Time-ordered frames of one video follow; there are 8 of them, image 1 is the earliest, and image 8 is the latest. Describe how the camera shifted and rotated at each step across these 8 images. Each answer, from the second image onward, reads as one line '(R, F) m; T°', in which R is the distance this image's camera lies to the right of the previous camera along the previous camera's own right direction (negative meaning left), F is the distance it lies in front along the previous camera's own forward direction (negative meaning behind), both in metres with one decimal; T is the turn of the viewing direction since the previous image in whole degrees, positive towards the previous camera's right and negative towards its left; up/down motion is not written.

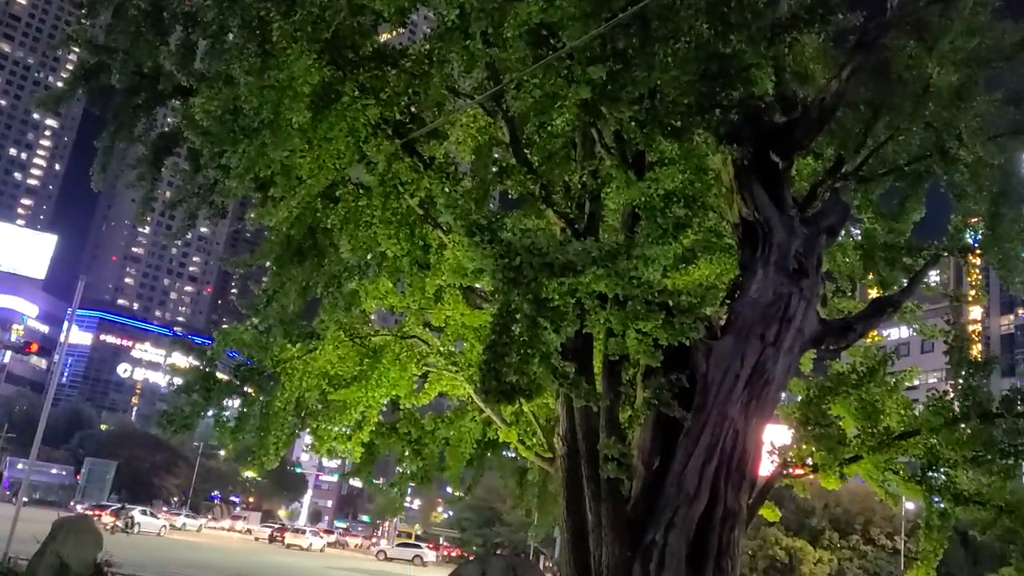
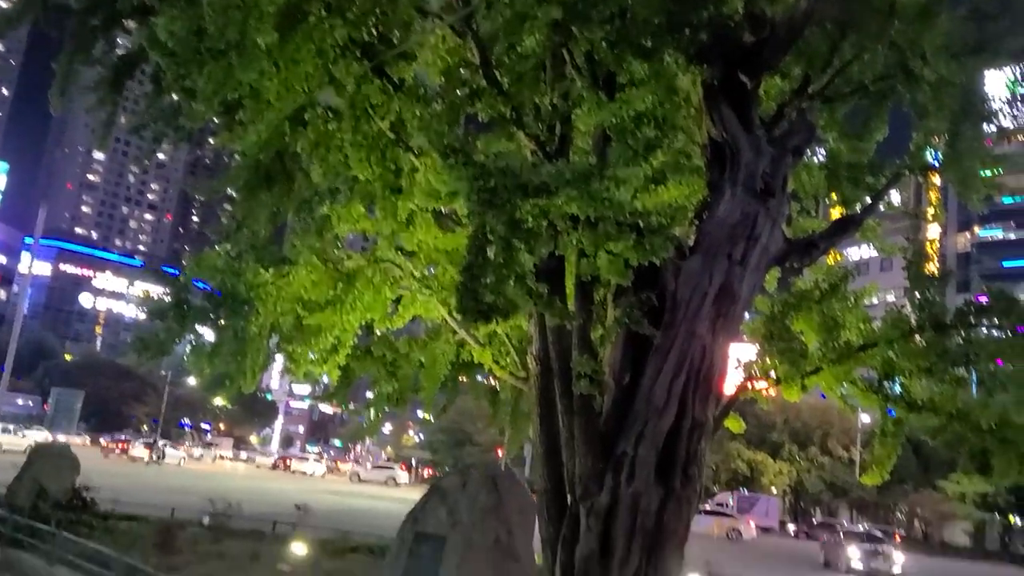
(-0.1, -0.1) m; +2°
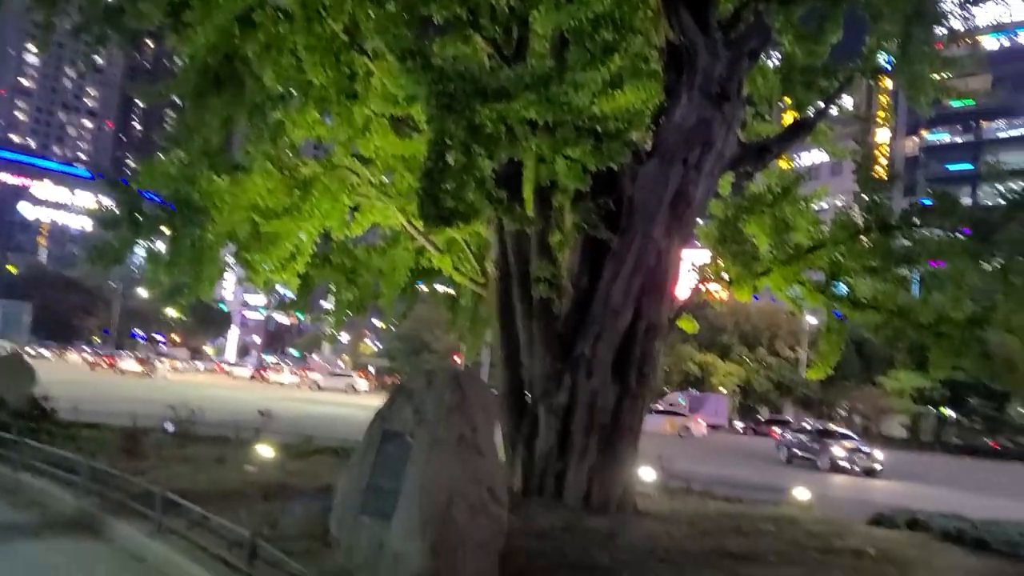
(-0.1, -0.1) m; +3°
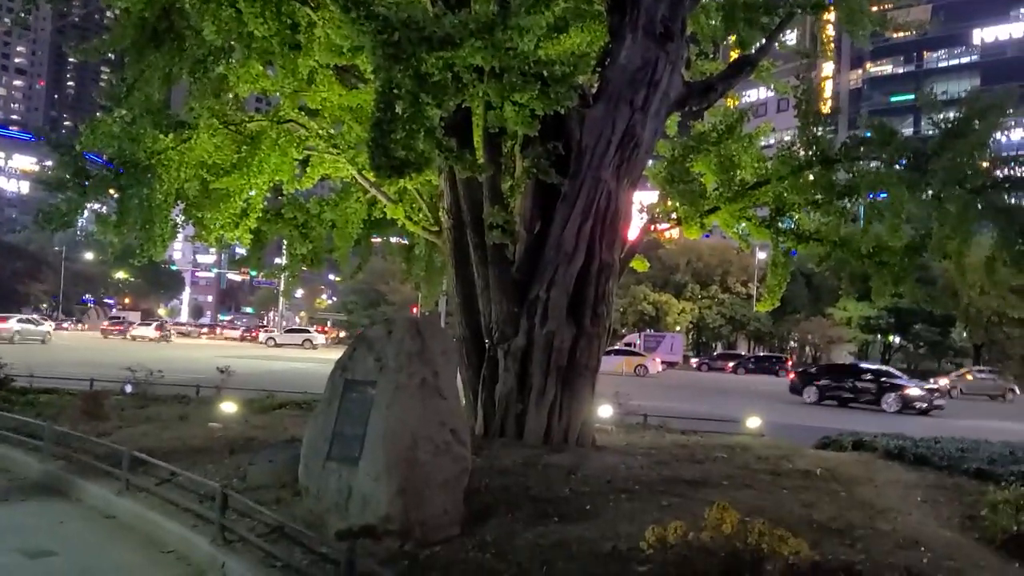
(0.0, -0.2) m; +3°
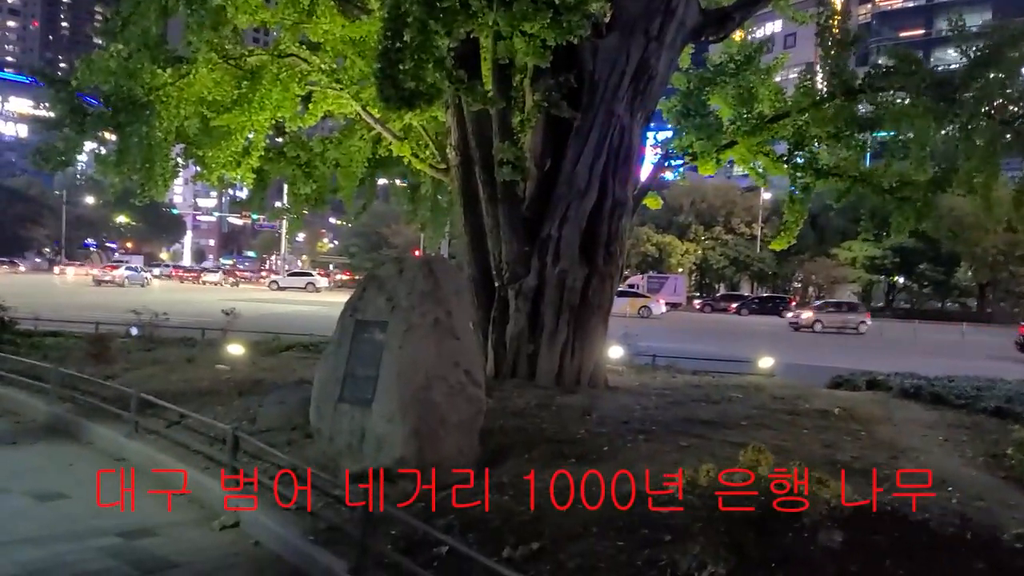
(-0.1, +0.2) m; 0°
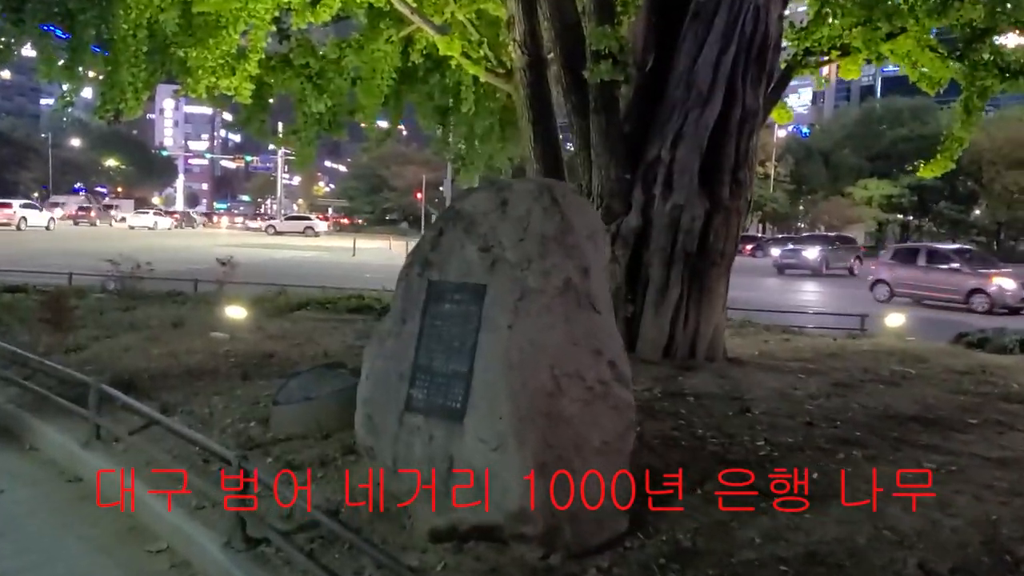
(-0.9, +2.6) m; 0°
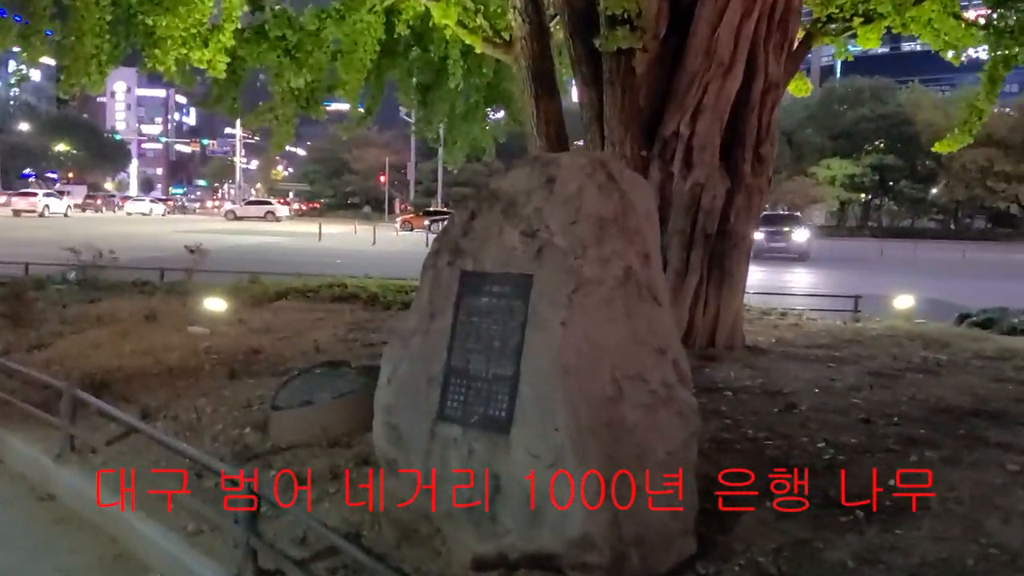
(-0.4, +0.6) m; +2°
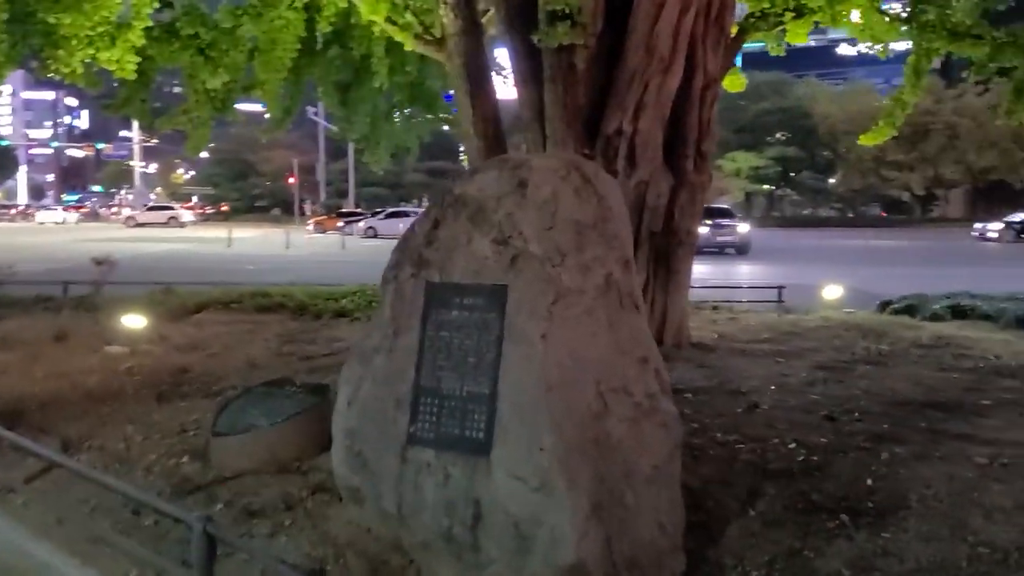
(-0.2, +0.2) m; +6°
